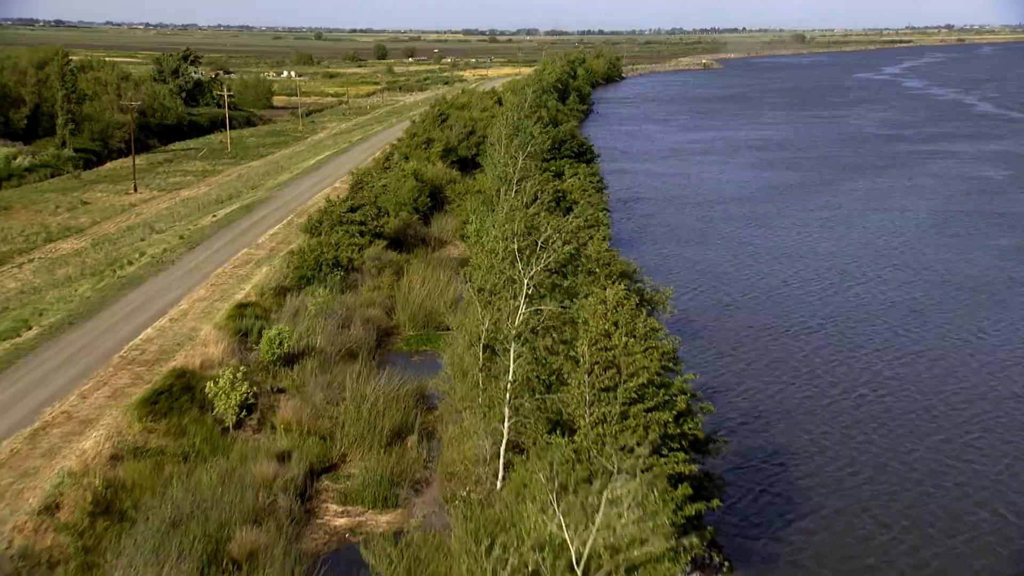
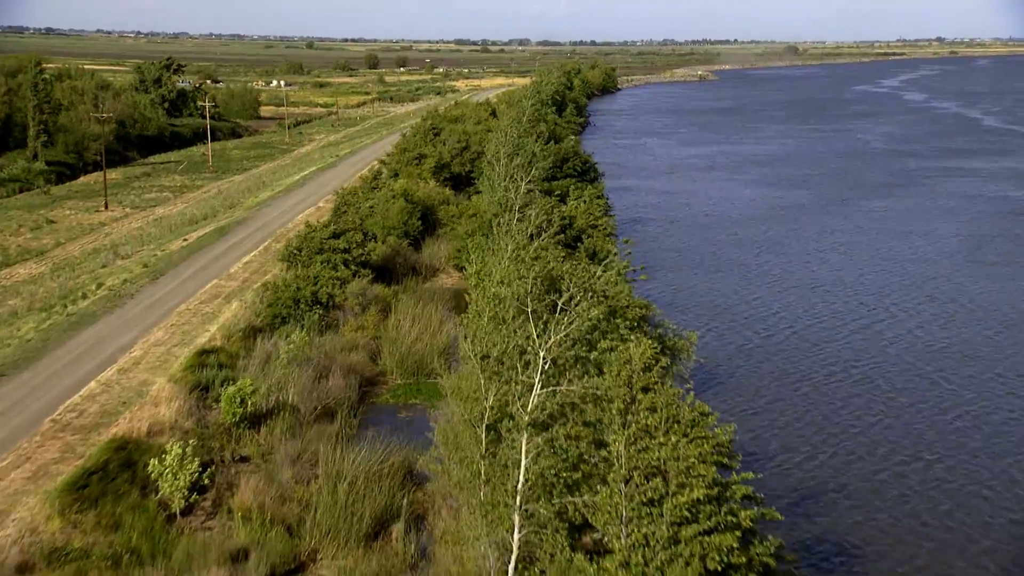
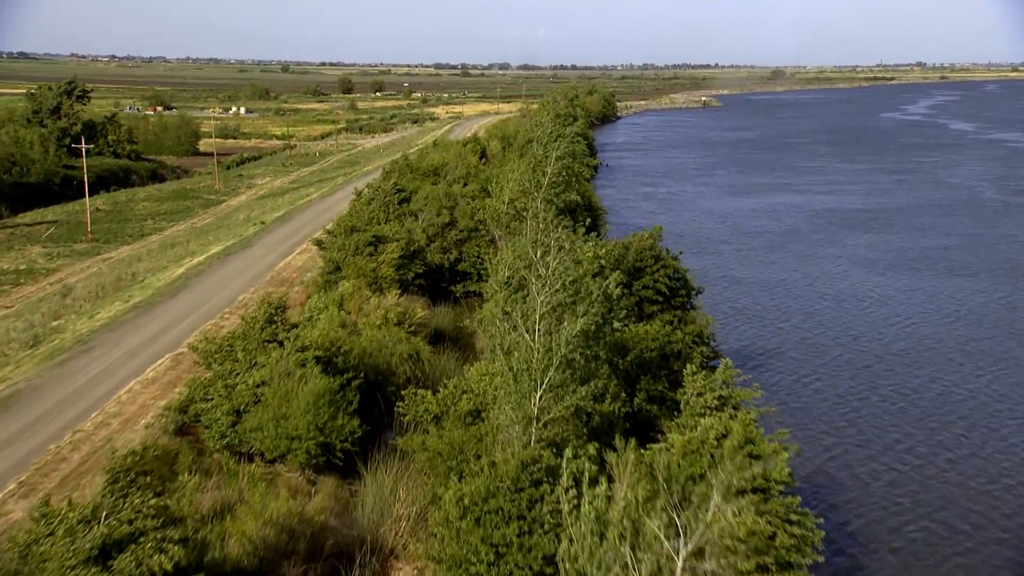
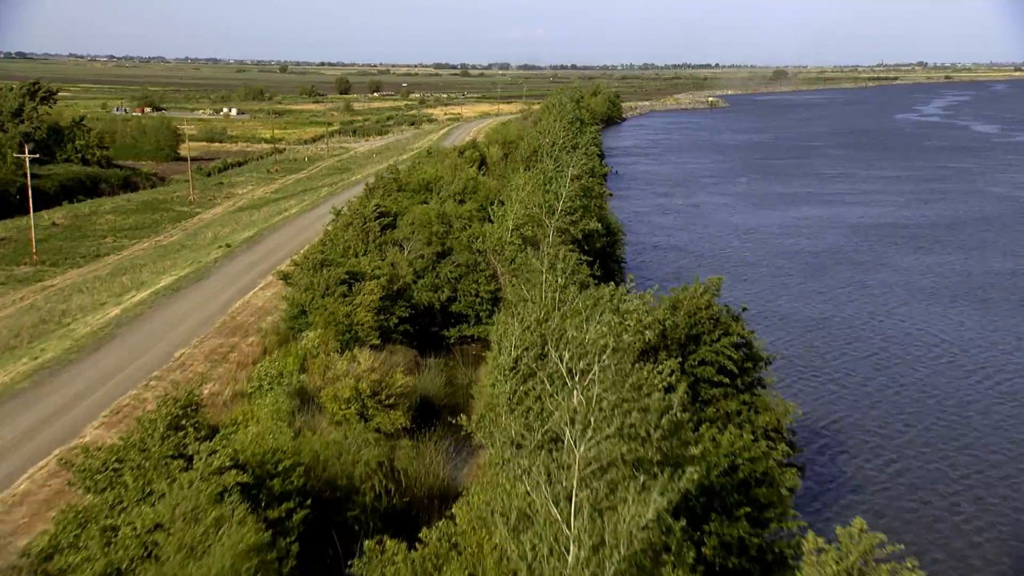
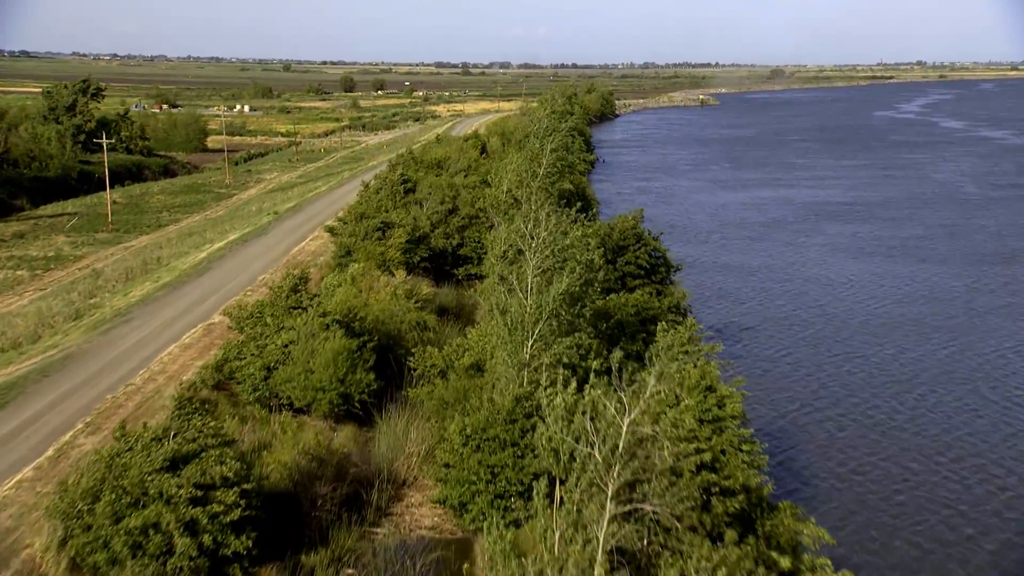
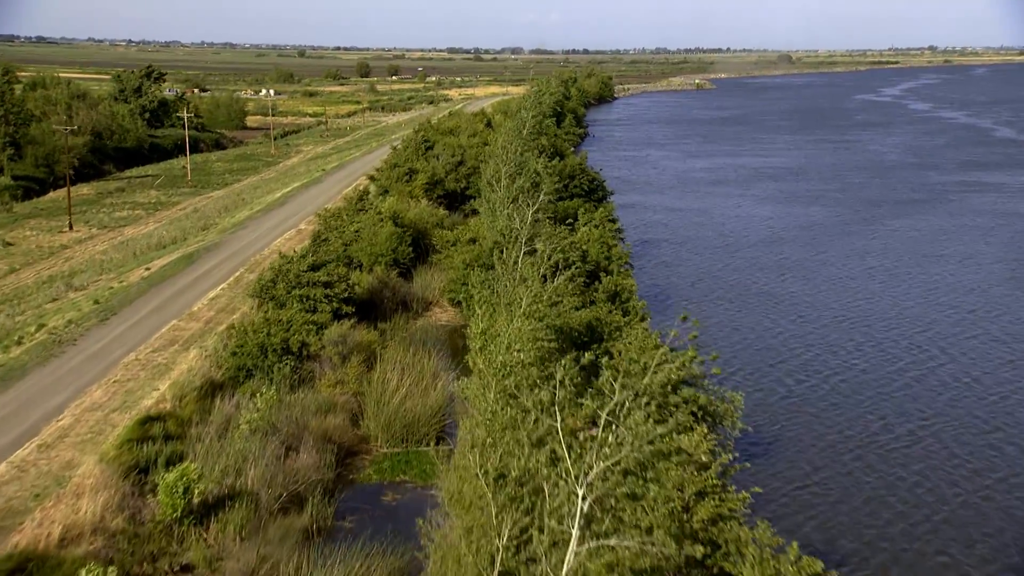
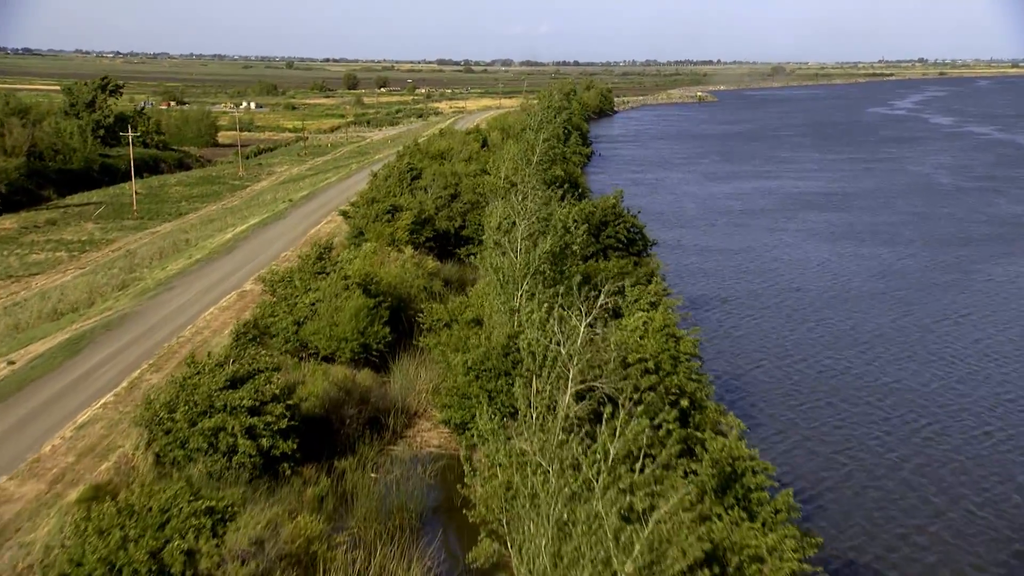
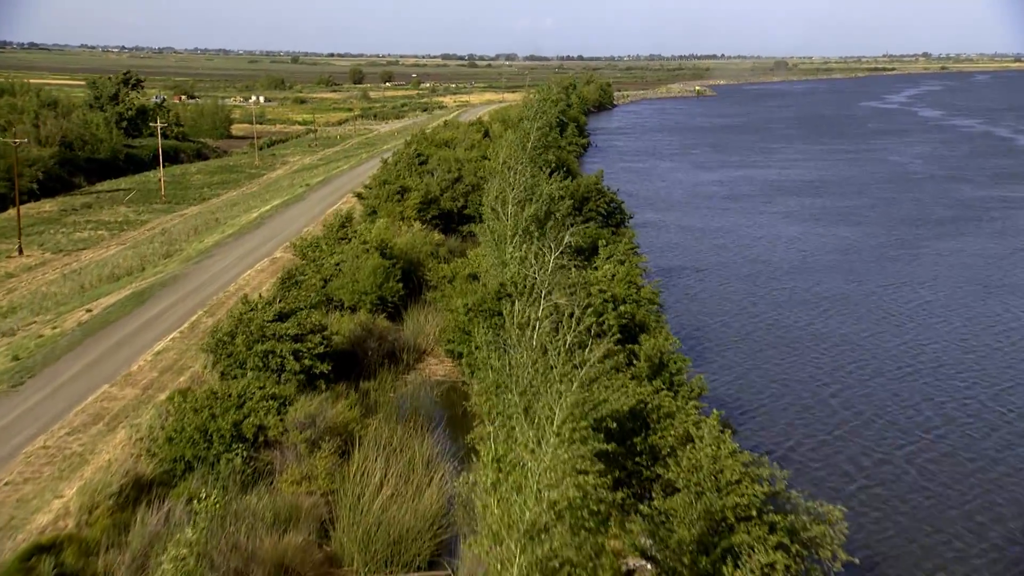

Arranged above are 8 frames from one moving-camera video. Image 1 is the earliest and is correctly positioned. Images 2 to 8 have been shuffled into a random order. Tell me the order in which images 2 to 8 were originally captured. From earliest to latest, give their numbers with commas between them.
2, 6, 8, 7, 5, 3, 4
